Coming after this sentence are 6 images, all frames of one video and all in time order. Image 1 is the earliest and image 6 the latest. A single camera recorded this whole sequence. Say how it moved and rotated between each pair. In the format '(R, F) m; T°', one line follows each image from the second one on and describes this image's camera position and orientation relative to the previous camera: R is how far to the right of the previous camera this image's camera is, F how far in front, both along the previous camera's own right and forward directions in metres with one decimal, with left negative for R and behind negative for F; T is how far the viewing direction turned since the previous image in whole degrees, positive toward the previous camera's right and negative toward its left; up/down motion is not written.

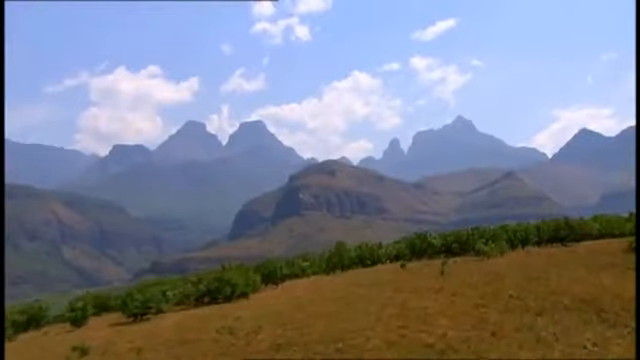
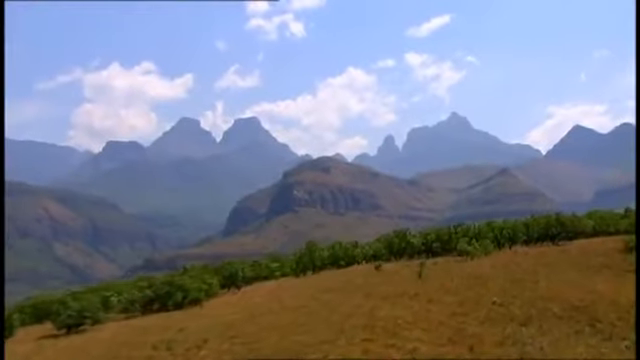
(+0.3, +0.8) m; 0°
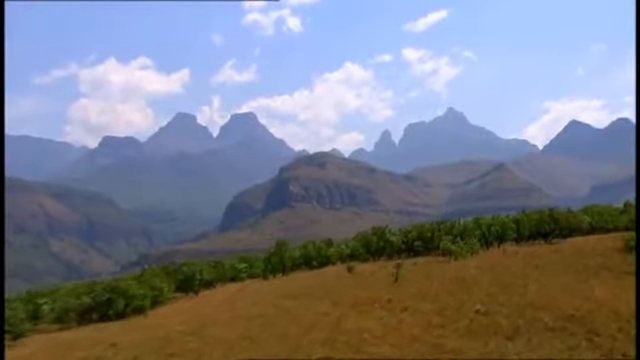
(+0.3, +0.8) m; 0°
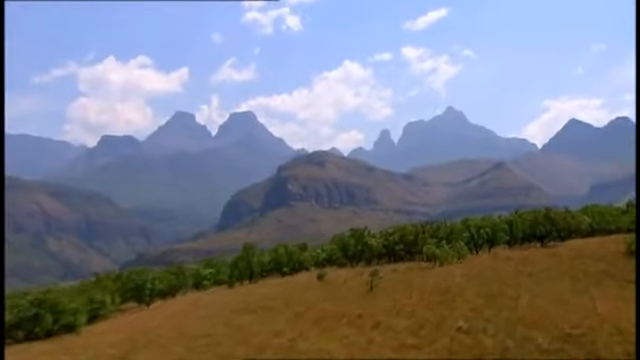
(+0.3, +0.8) m; 0°
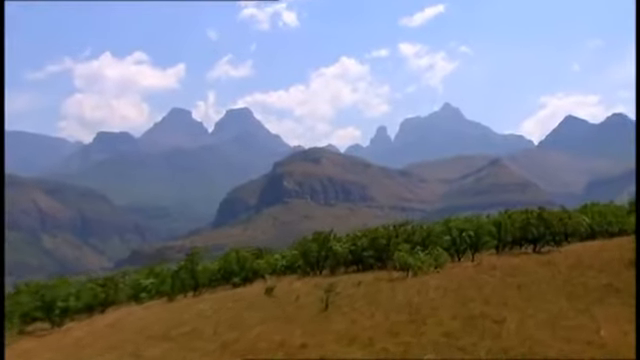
(+0.4, +0.8) m; 0°
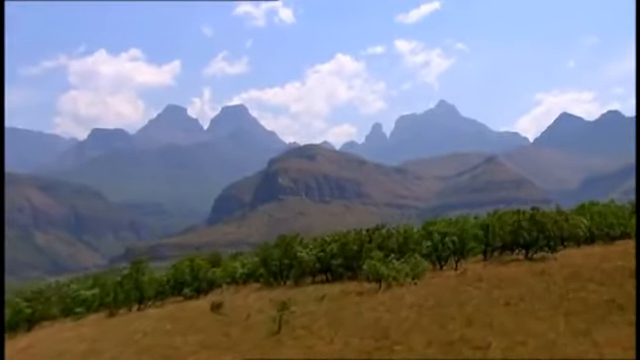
(+0.2, +0.4) m; 0°
